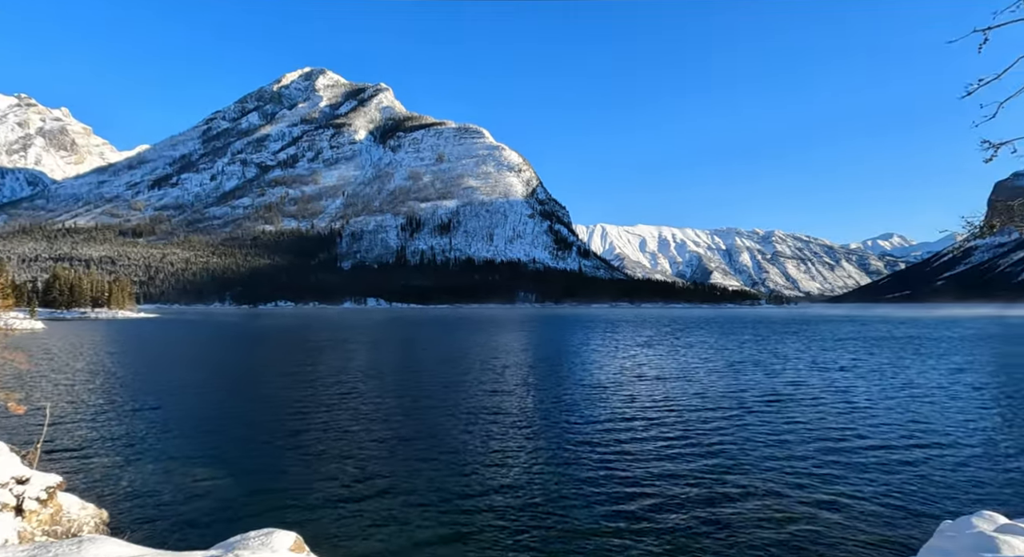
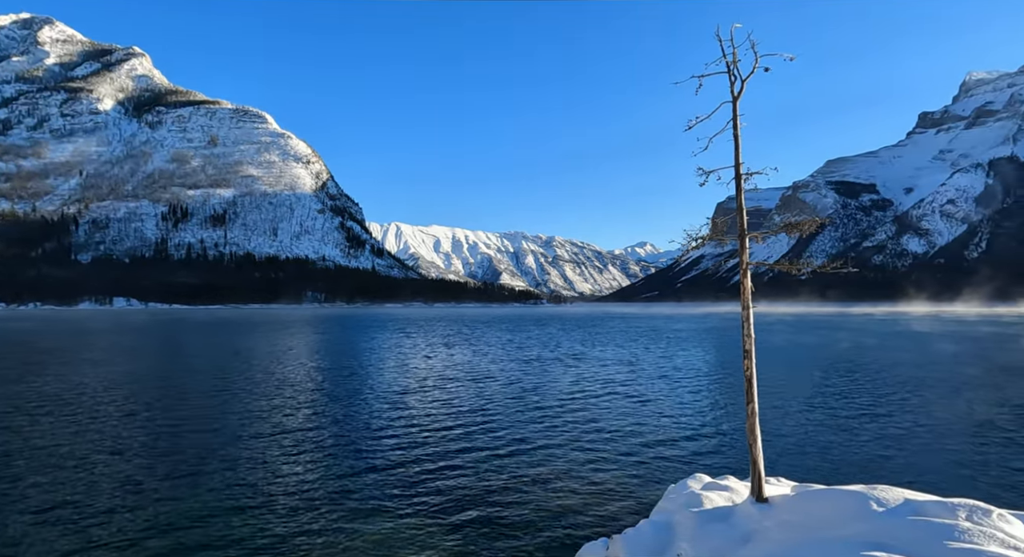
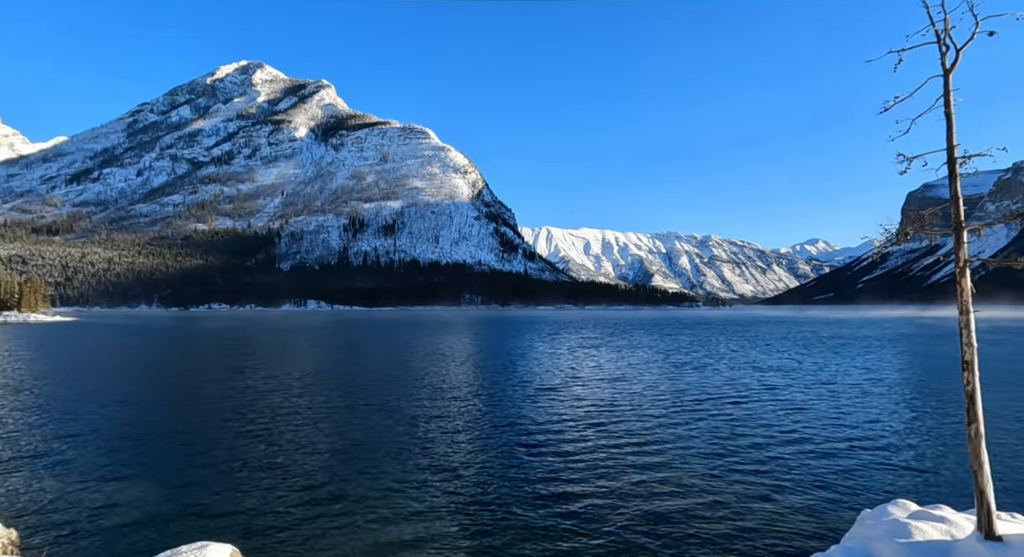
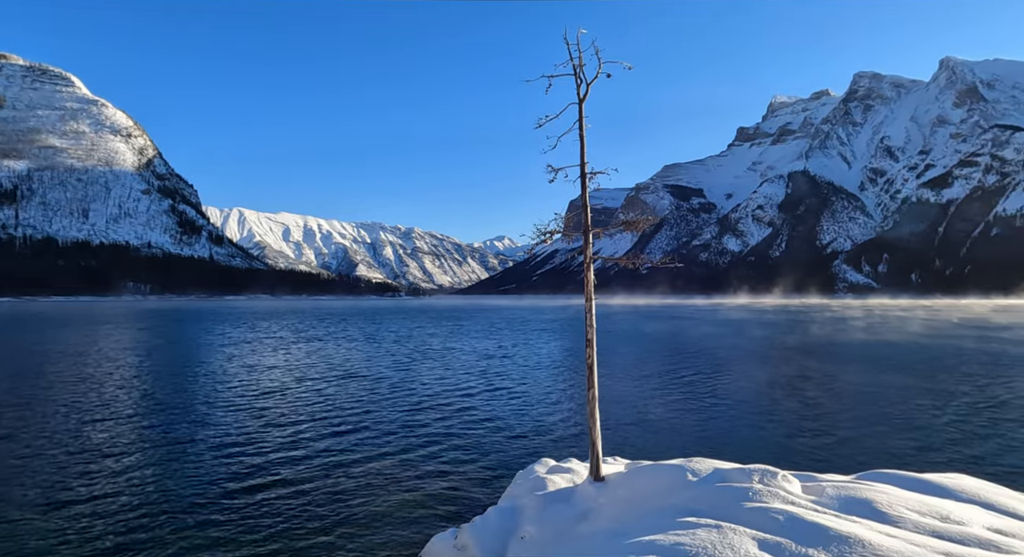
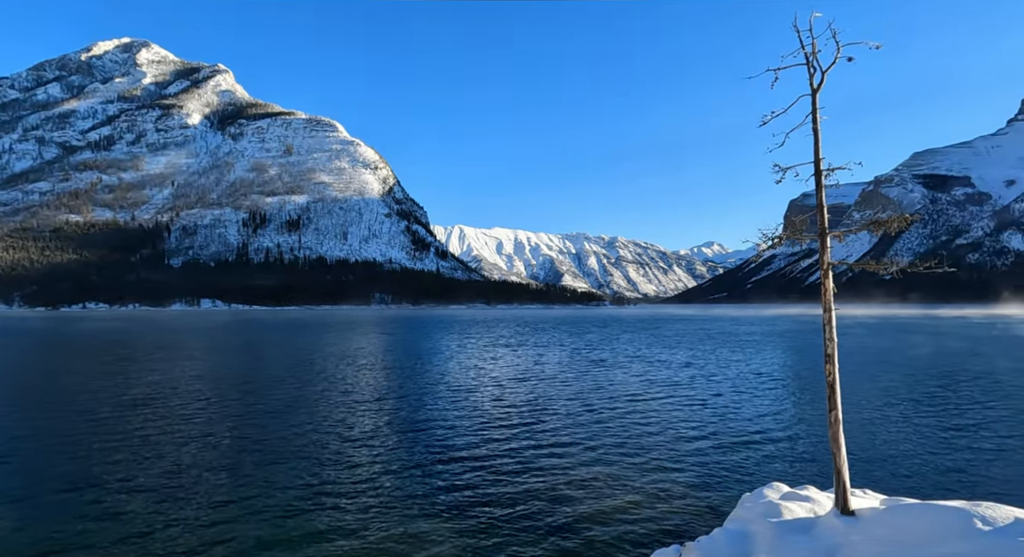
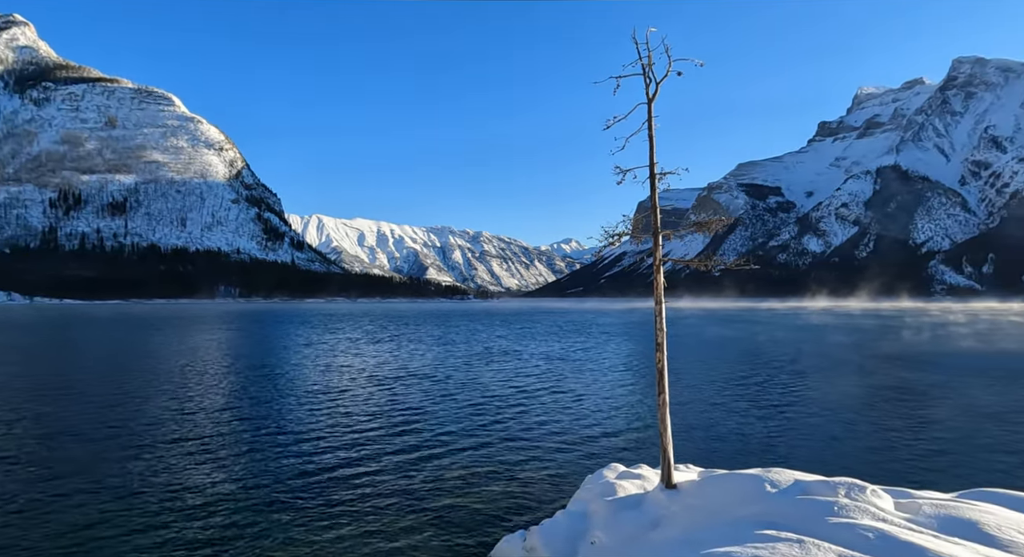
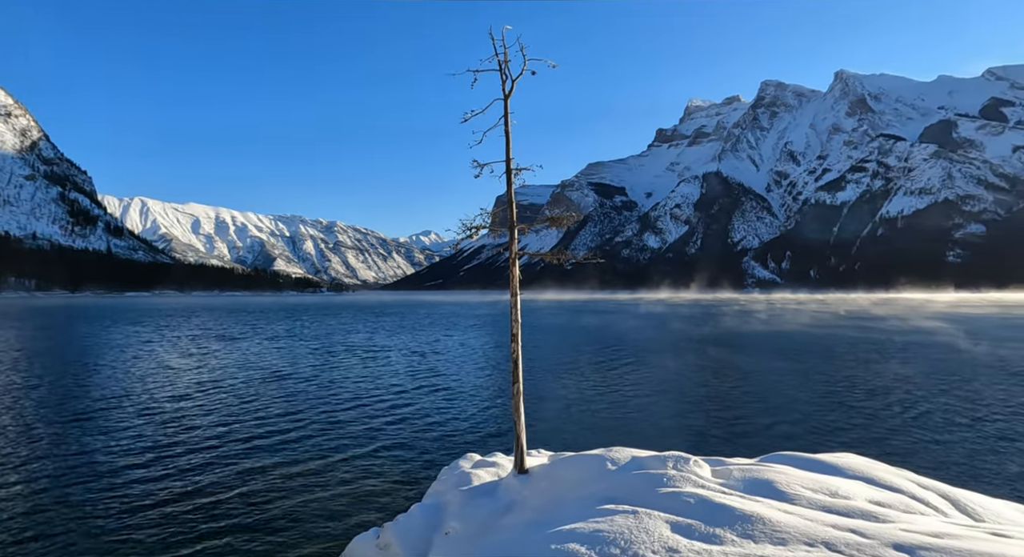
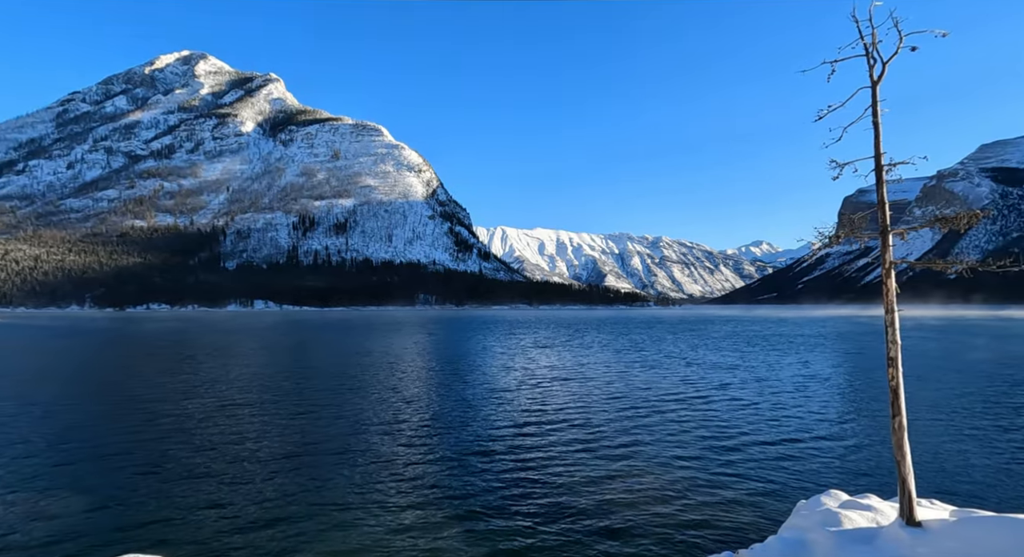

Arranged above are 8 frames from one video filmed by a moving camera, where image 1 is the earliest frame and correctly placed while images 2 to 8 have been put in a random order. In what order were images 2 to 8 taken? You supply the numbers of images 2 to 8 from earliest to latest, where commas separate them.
3, 8, 5, 2, 6, 4, 7
